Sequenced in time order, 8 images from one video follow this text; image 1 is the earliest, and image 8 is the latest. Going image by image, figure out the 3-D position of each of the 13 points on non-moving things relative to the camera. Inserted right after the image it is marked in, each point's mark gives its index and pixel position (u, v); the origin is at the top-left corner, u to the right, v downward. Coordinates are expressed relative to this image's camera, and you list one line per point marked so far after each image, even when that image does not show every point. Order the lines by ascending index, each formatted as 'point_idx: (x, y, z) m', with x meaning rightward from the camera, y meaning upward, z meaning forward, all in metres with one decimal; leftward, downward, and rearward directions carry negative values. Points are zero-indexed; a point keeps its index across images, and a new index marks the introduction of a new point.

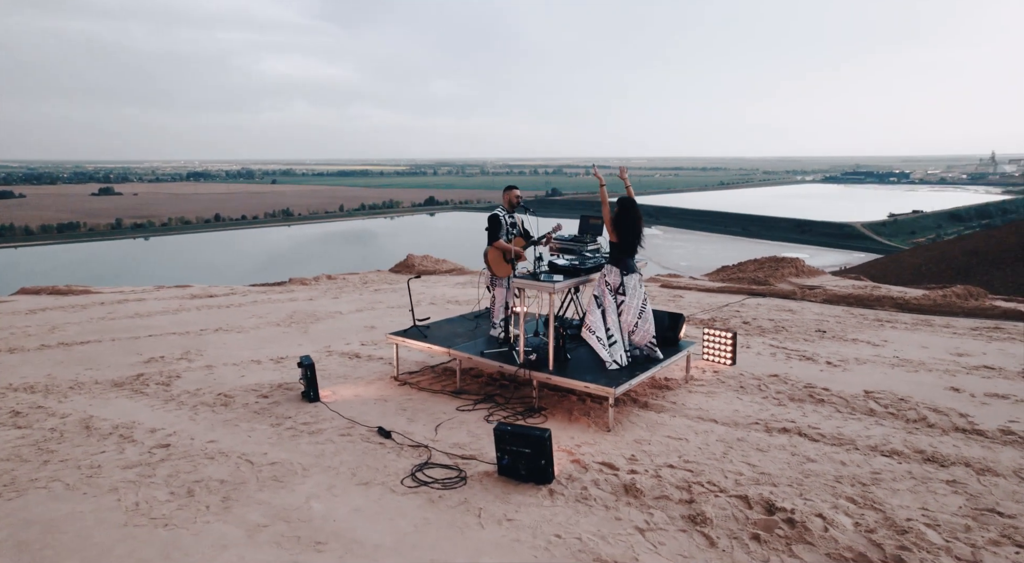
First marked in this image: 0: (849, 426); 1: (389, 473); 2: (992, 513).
0: (+3.1, -1.3, +5.6) m
1: (-0.9, -1.4, +4.6) m
2: (+3.2, -1.5, +4.1) m
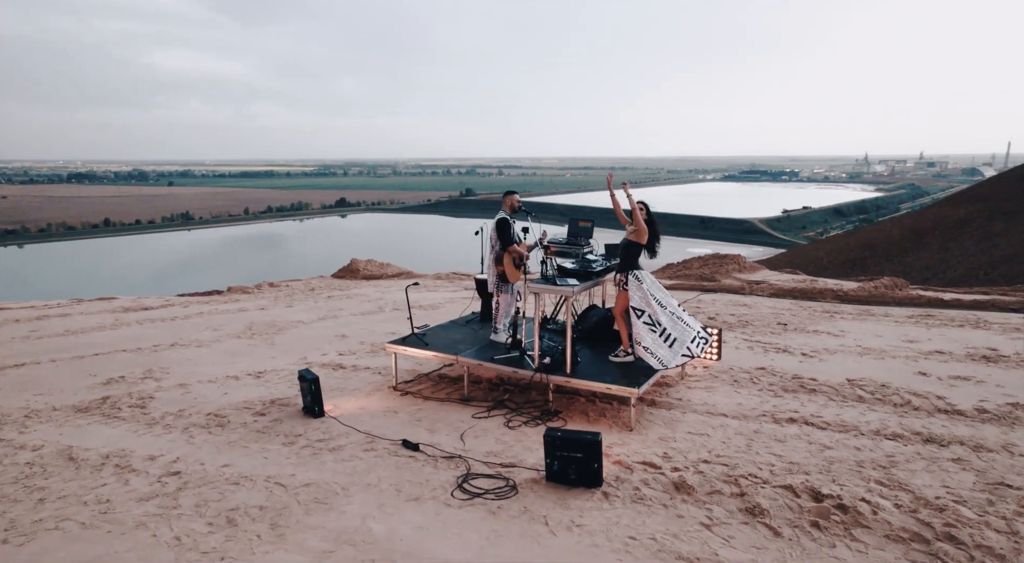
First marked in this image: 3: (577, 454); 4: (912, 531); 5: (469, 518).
0: (+3.2, -1.3, +6.0) m
1: (-0.5, -1.5, +4.5) m
2: (+3.6, -1.5, +4.5) m
3: (+0.5, -1.2, +4.4) m
4: (+2.5, -1.5, +3.8) m
5: (-0.3, -1.5, +4.1) m
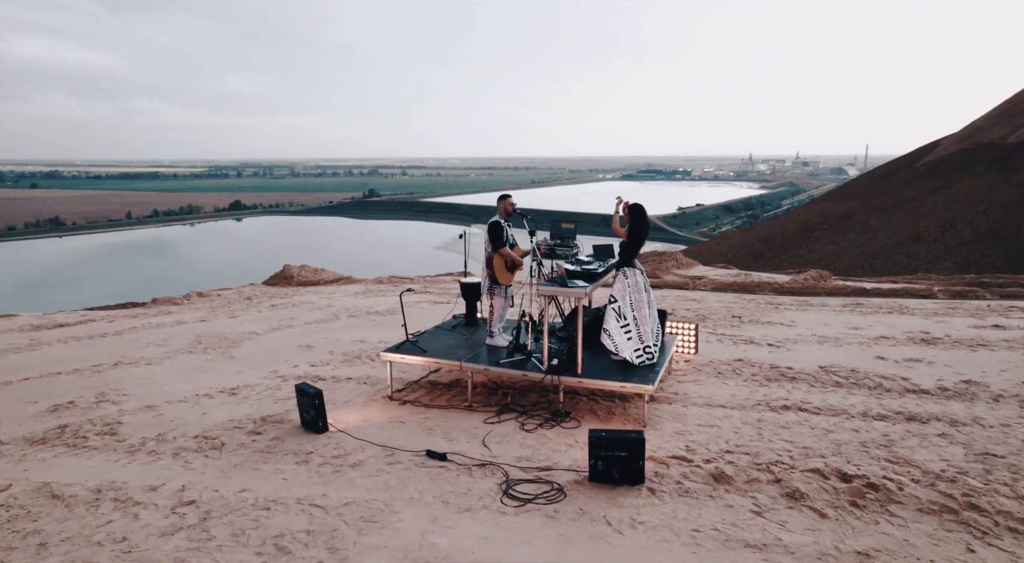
0: (+3.3, -1.2, +6.5) m
1: (-0.2, -1.5, +4.5) m
2: (+3.9, -1.4, +5.0) m
3: (+0.8, -1.2, +4.5) m
4: (+2.9, -1.5, +4.1) m
5: (+0.1, -1.6, +4.0) m
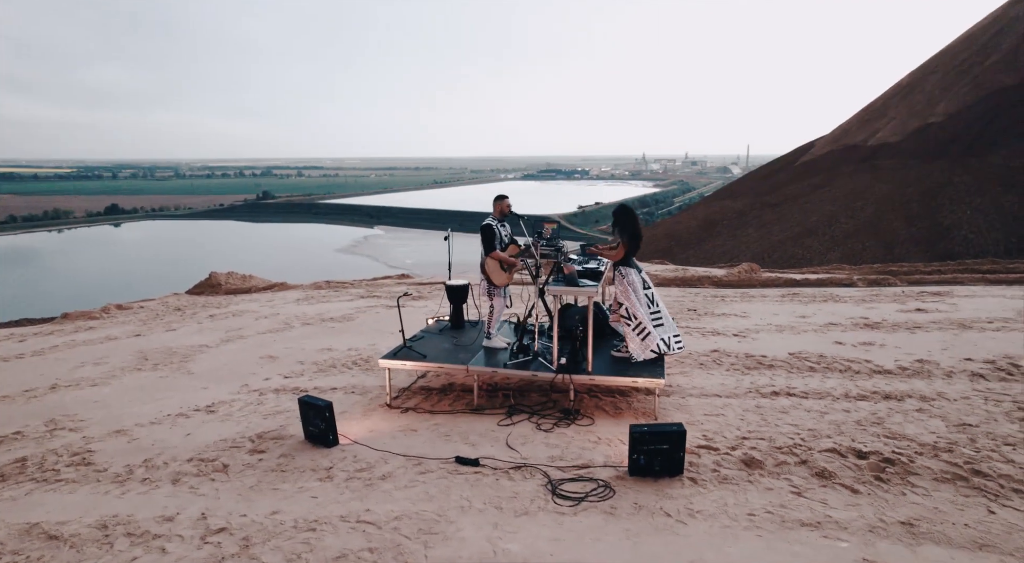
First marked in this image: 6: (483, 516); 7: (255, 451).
0: (+3.3, -1.1, +6.9) m
1: (+0.1, -1.5, +4.4) m
2: (+4.1, -1.3, +5.6) m
3: (+1.1, -1.2, +4.6) m
4: (+3.2, -1.4, +4.6) m
5: (+0.5, -1.6, +4.1) m
6: (-0.2, -1.6, +4.2) m
7: (-2.3, -1.5, +5.5) m
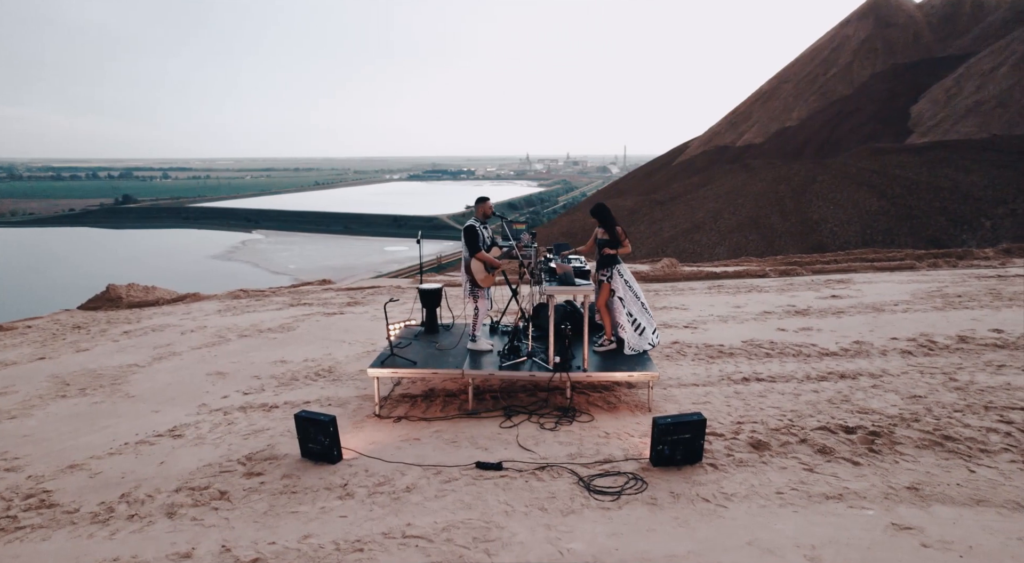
0: (+3.1, -1.0, +7.5) m
1: (+0.4, -1.5, +4.5) m
2: (+4.1, -1.2, +6.3) m
3: (+1.3, -1.2, +4.8) m
4: (+3.4, -1.3, +5.1) m
5: (+0.9, -1.6, +4.2) m
6: (+0.1, -1.6, +4.2) m
7: (-2.1, -1.6, +5.1) m
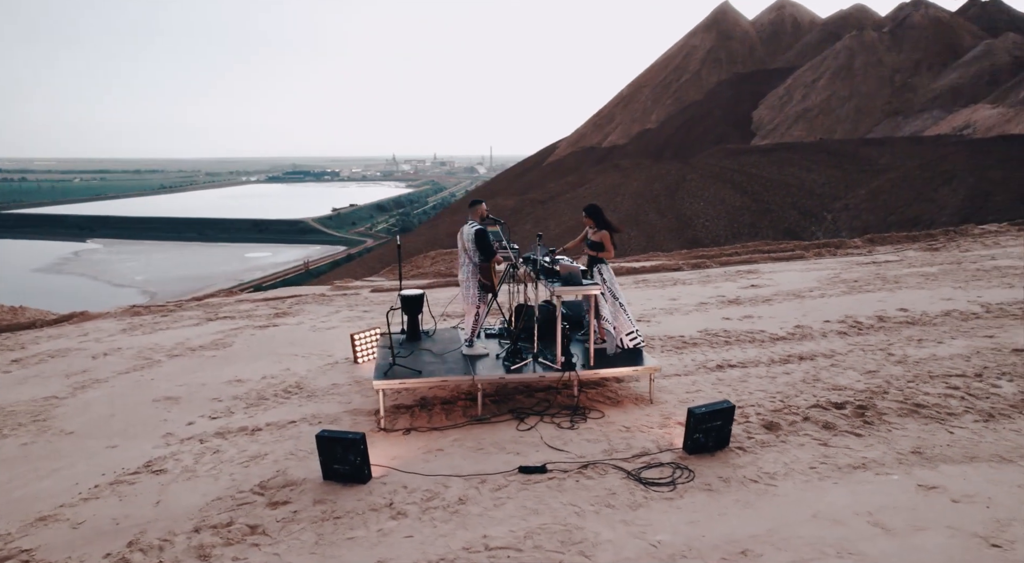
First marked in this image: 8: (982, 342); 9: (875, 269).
0: (+2.9, -0.9, +8.0) m
1: (+0.8, -1.5, +4.6) m
2: (+4.1, -1.0, +7.0) m
3: (+1.7, -1.1, +5.1) m
4: (+3.7, -1.2, +5.8) m
5: (+1.3, -1.5, +4.4) m
6: (+0.6, -1.6, +4.2) m
7: (-1.8, -1.7, +4.7) m
8: (+6.1, -0.8, +8.1) m
9: (+8.1, +0.3, +13.9) m
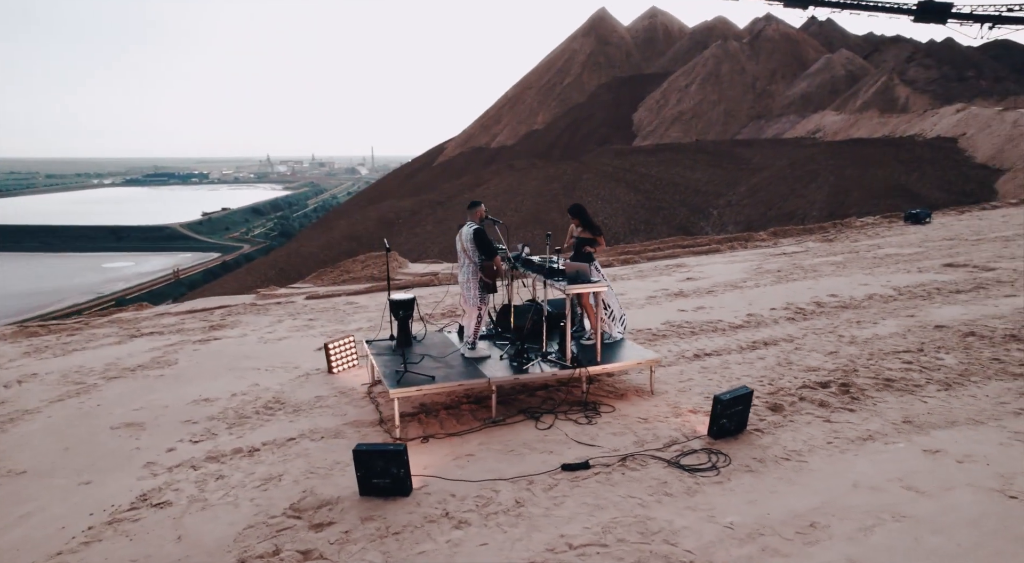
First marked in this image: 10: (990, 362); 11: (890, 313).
0: (+2.6, -0.8, +8.5) m
1: (+1.2, -1.5, +4.8) m
2: (+4.0, -0.9, +7.7) m
3: (+2.0, -1.1, +5.4) m
4: (+3.8, -1.1, +6.4) m
5: (+1.8, -1.5, +4.6) m
6: (+1.1, -1.6, +4.4) m
7: (-1.4, -1.7, +4.5) m
8: (+5.8, -0.6, +9.1) m
9: (+6.7, +0.5, +15.1) m
10: (+5.5, -0.9, +7.2) m
11: (+5.8, -0.5, +9.6) m
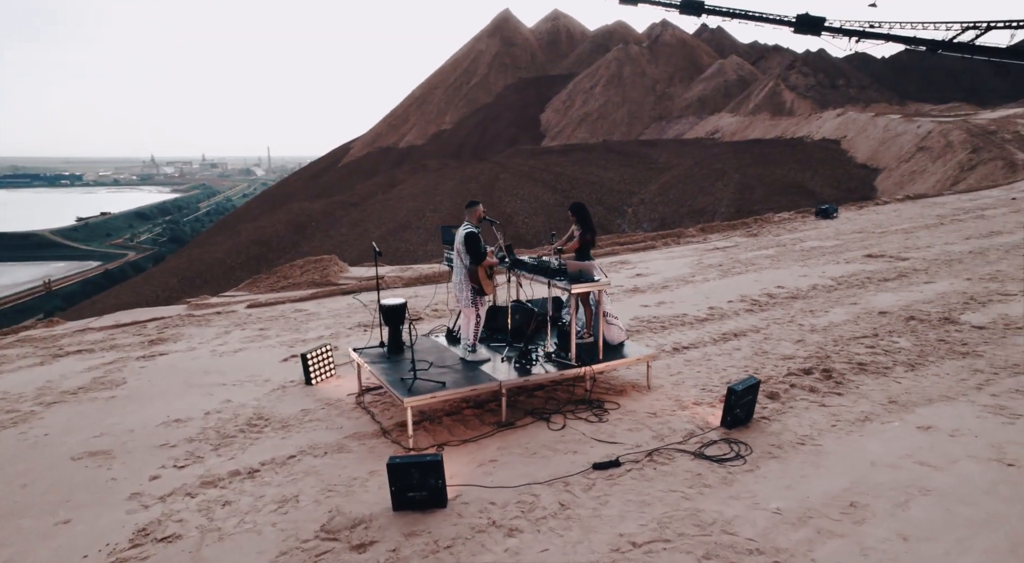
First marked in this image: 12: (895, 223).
0: (+2.4, -0.8, +8.8) m
1: (+1.5, -1.5, +4.9) m
2: (+3.8, -0.8, +8.2) m
3: (+2.1, -1.0, +5.6) m
4: (+3.8, -1.0, +6.9) m
5: (+2.1, -1.4, +4.8) m
6: (+1.4, -1.5, +4.5) m
7: (-1.0, -1.8, +4.2) m
8: (+5.4, -0.4, +9.8) m
9: (+5.4, +0.7, +15.9) m
10: (+5.4, -0.8, +7.9) m
11: (+5.3, -0.3, +10.3) m
12: (+12.1, +1.8, +19.7) m
